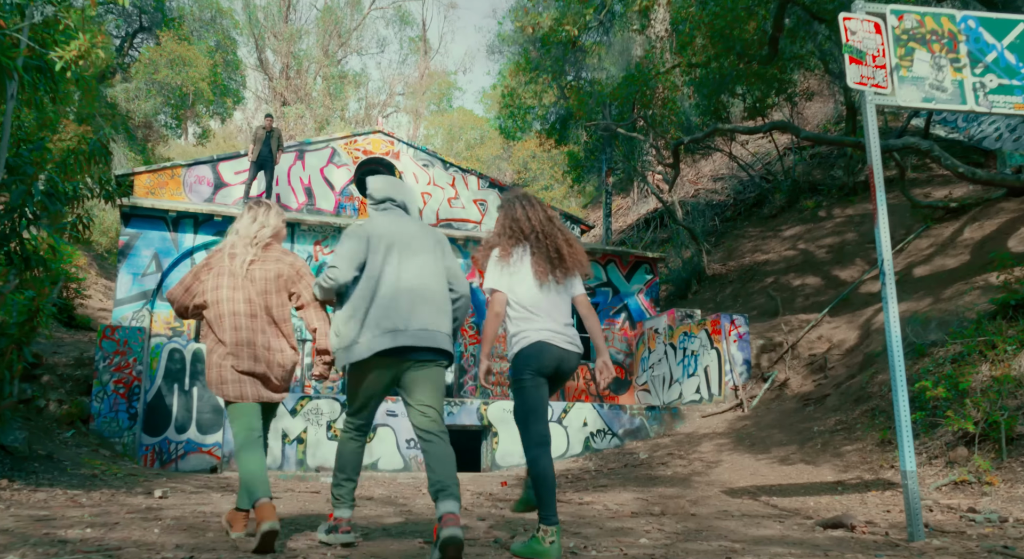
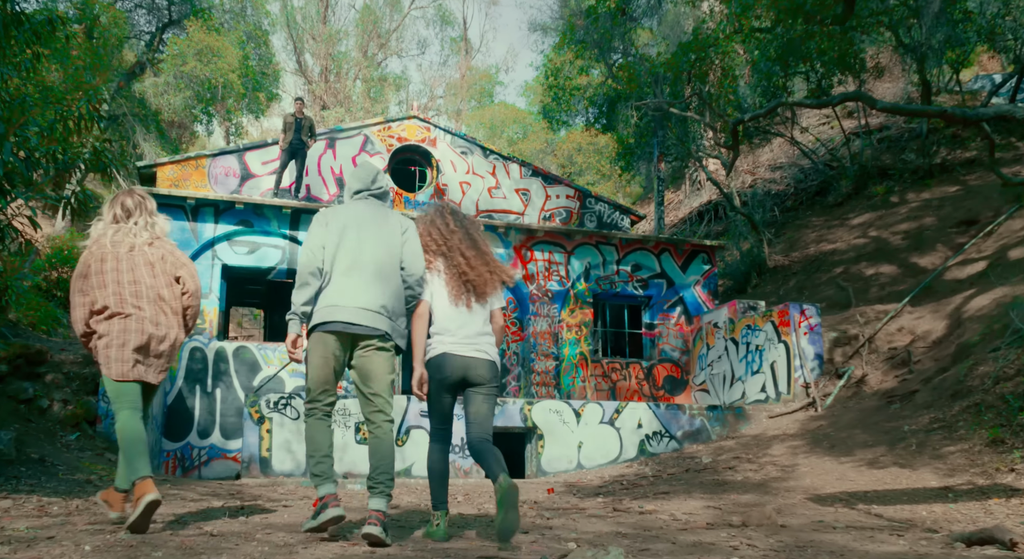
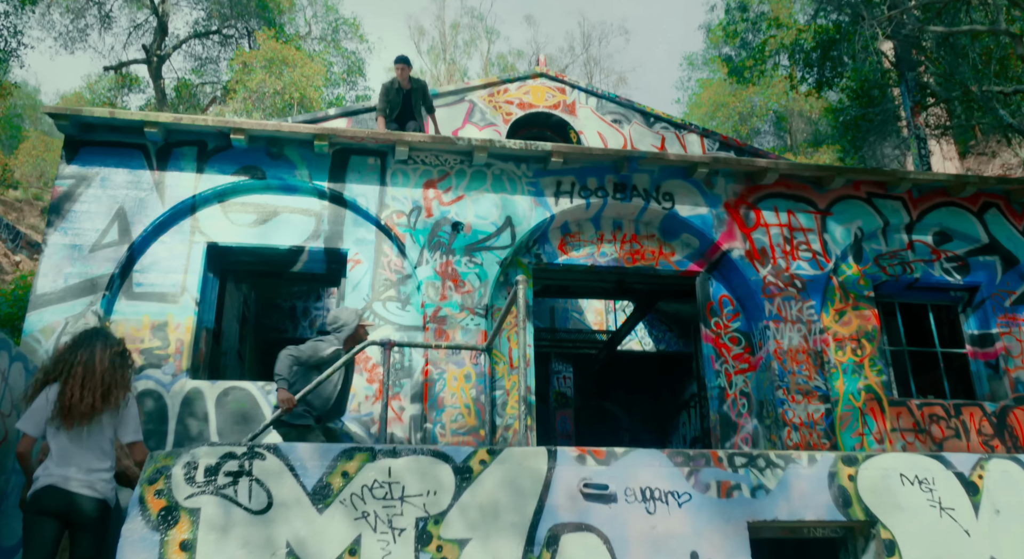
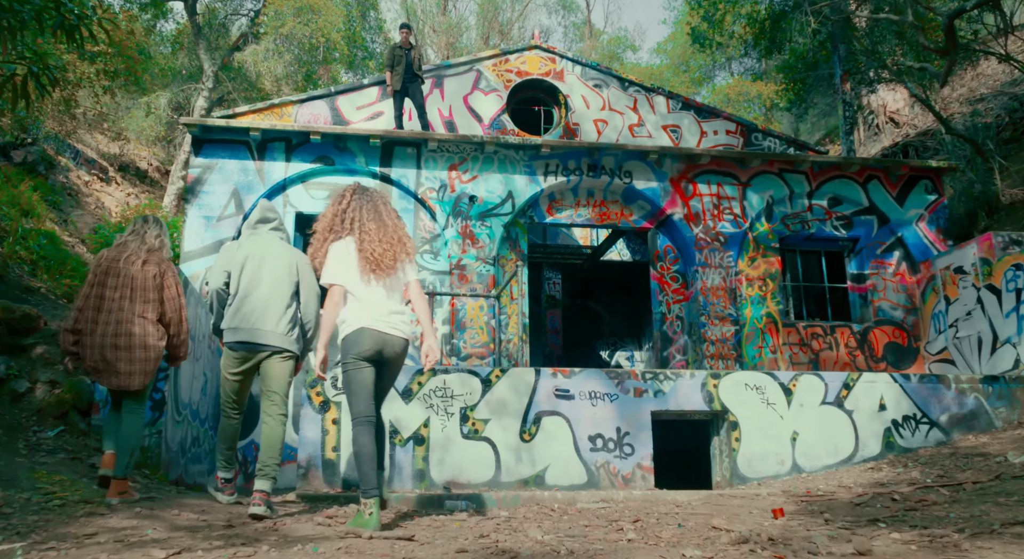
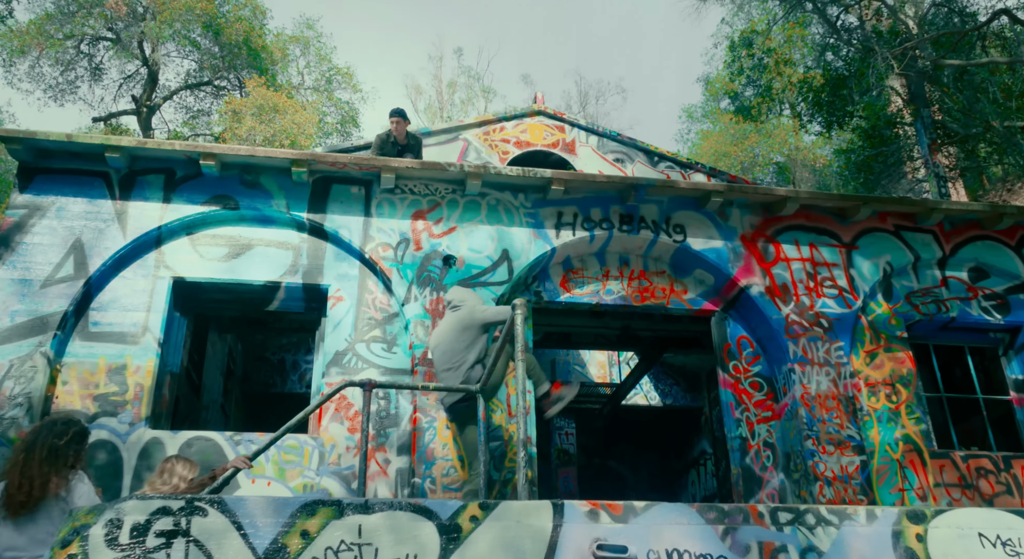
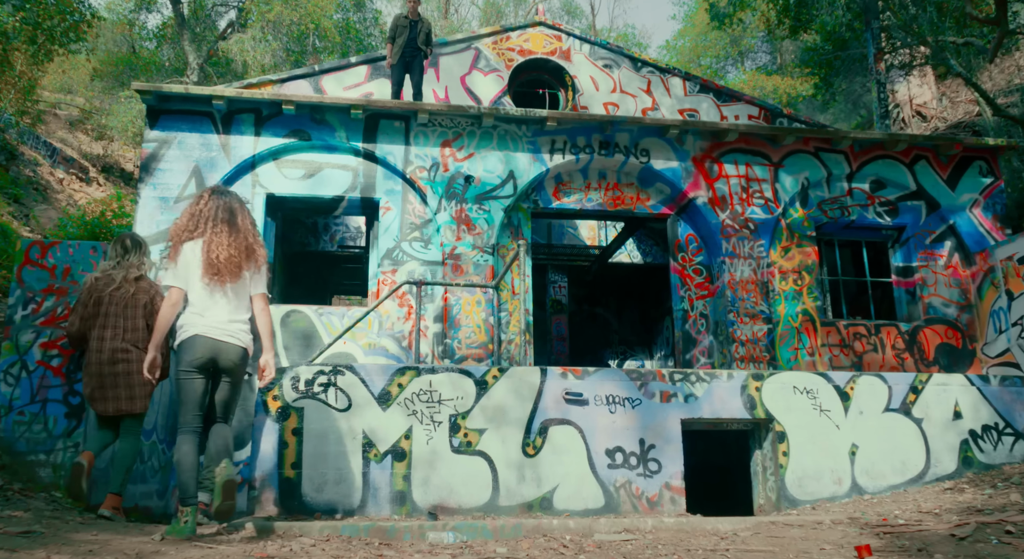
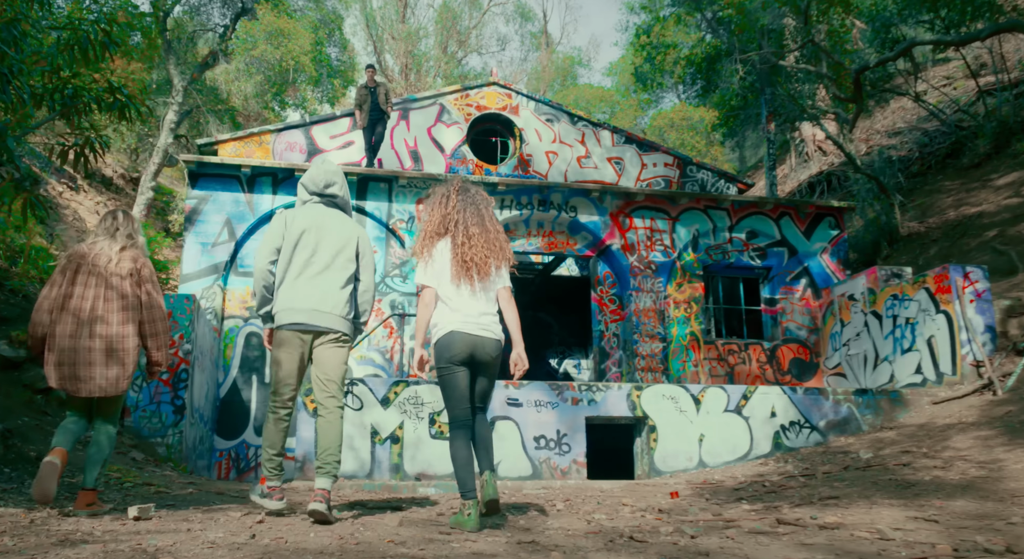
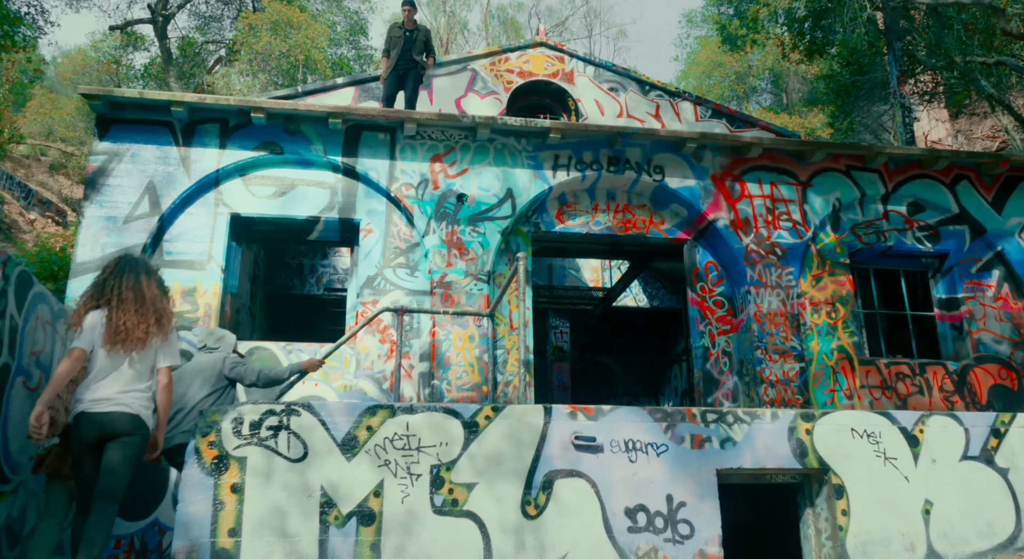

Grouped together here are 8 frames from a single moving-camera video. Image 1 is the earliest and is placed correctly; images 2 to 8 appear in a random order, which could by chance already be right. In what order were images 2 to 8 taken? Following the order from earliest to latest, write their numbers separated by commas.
2, 7, 4, 6, 8, 3, 5
